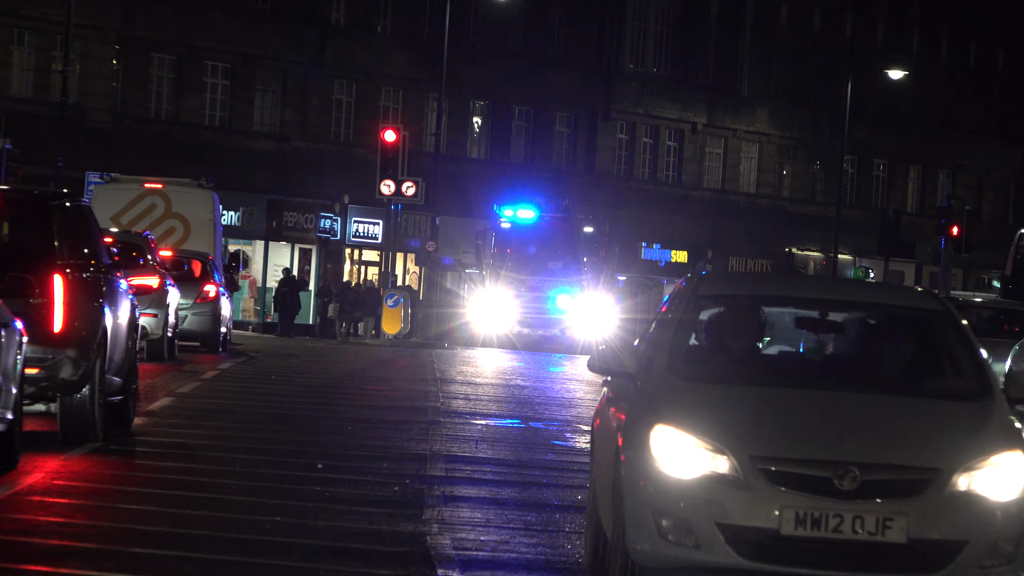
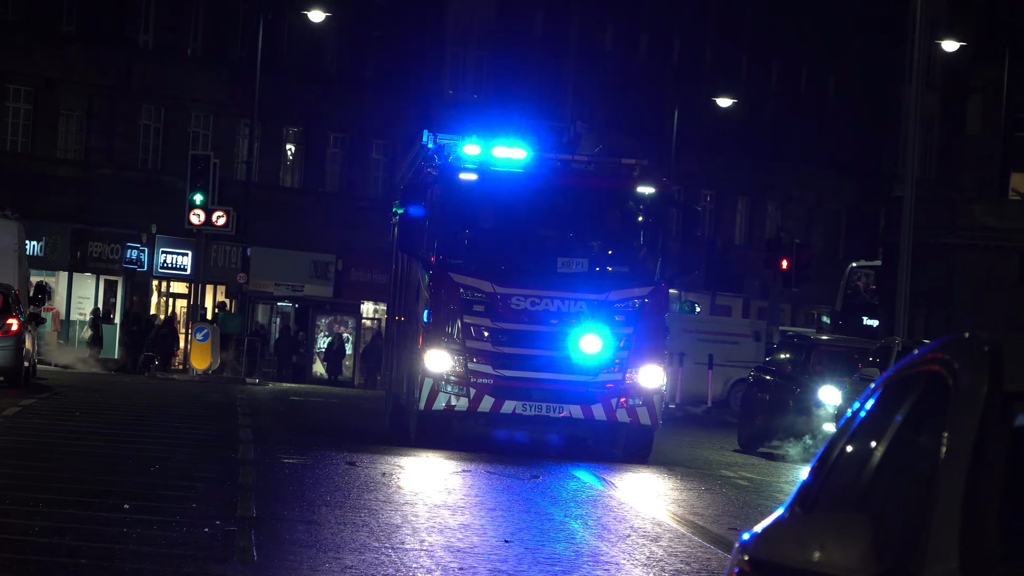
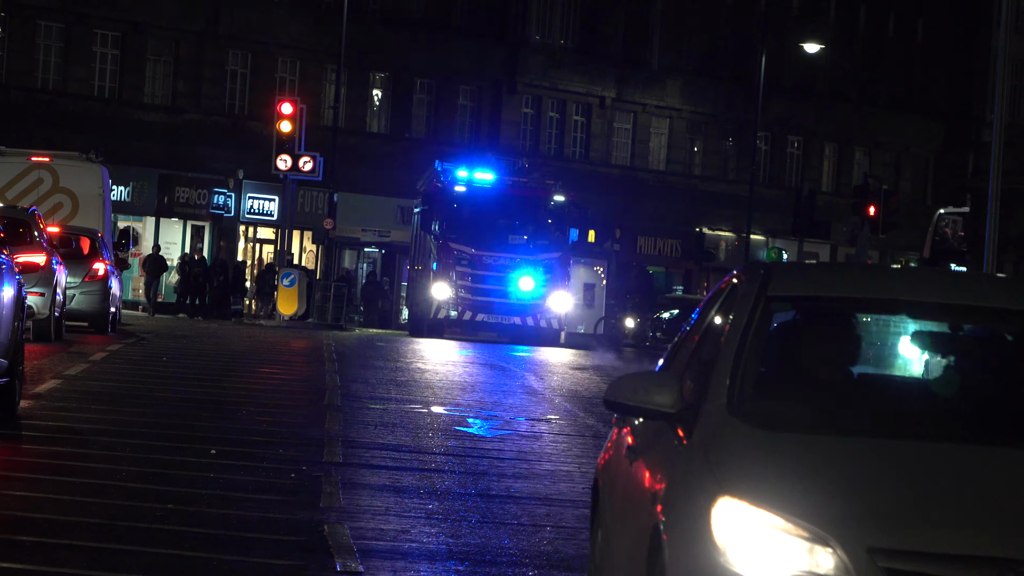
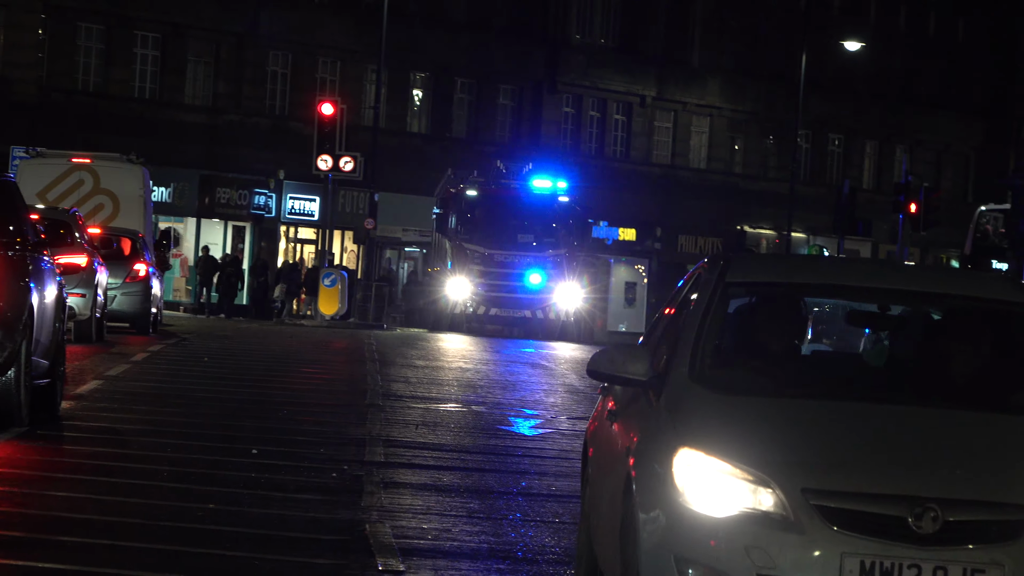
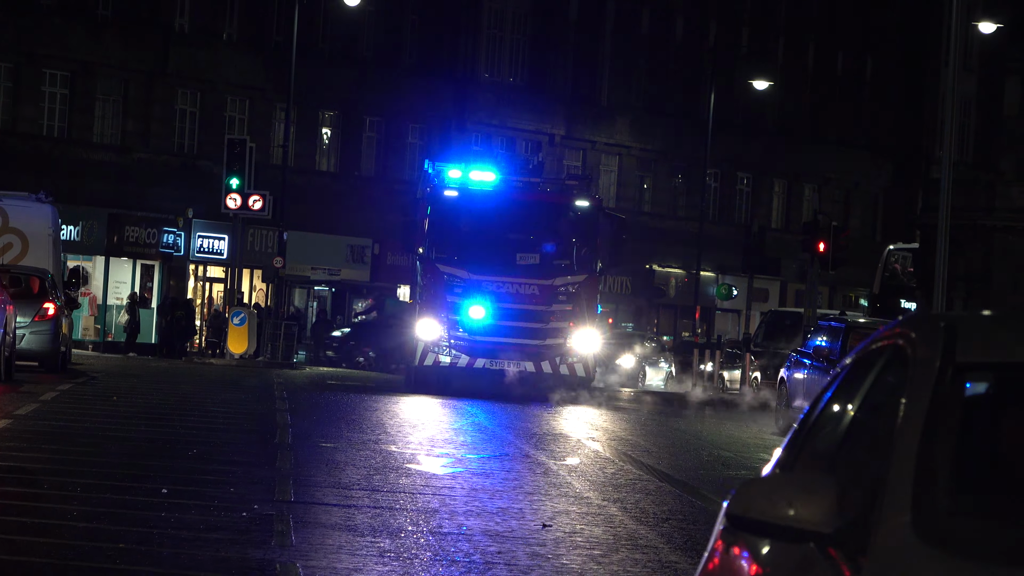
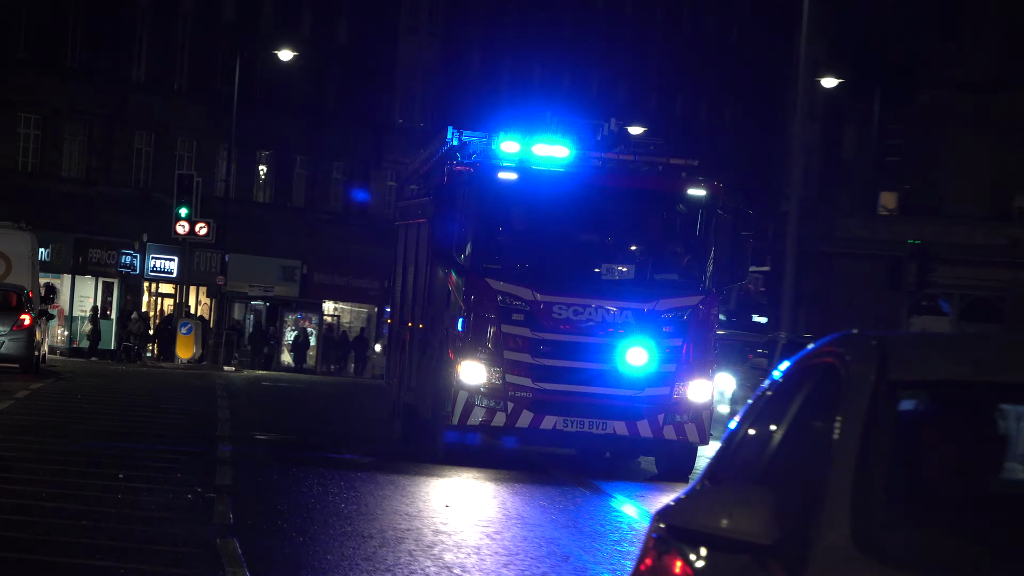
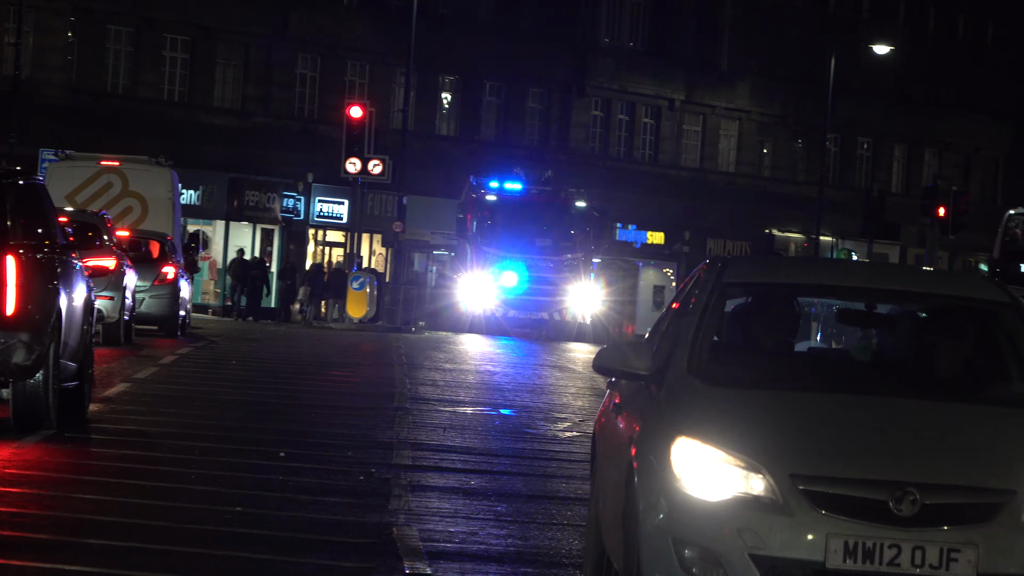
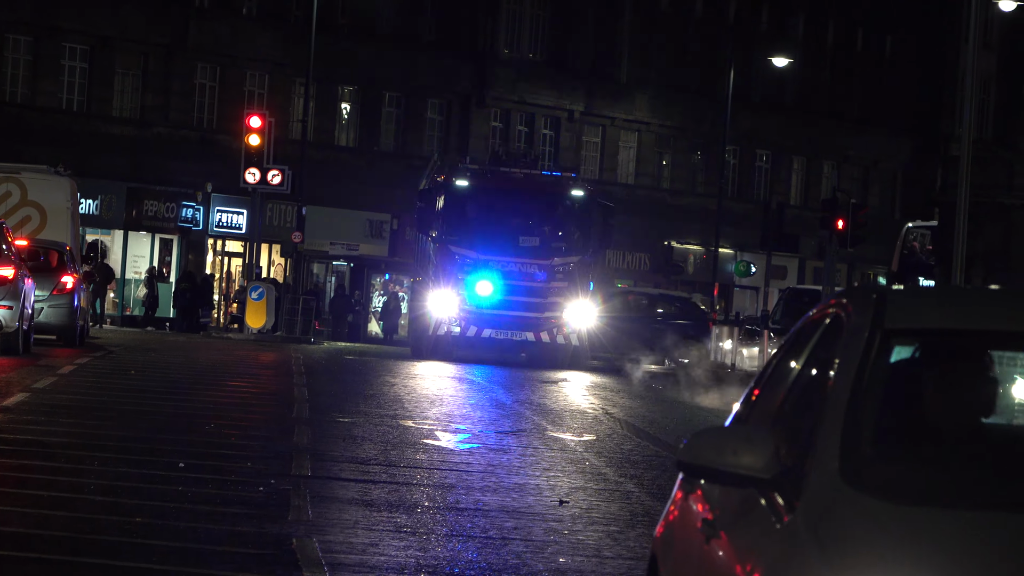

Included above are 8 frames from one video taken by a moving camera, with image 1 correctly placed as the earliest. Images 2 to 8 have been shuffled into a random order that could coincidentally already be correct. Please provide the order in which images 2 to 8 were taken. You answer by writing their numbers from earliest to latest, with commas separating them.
7, 4, 3, 8, 5, 2, 6
